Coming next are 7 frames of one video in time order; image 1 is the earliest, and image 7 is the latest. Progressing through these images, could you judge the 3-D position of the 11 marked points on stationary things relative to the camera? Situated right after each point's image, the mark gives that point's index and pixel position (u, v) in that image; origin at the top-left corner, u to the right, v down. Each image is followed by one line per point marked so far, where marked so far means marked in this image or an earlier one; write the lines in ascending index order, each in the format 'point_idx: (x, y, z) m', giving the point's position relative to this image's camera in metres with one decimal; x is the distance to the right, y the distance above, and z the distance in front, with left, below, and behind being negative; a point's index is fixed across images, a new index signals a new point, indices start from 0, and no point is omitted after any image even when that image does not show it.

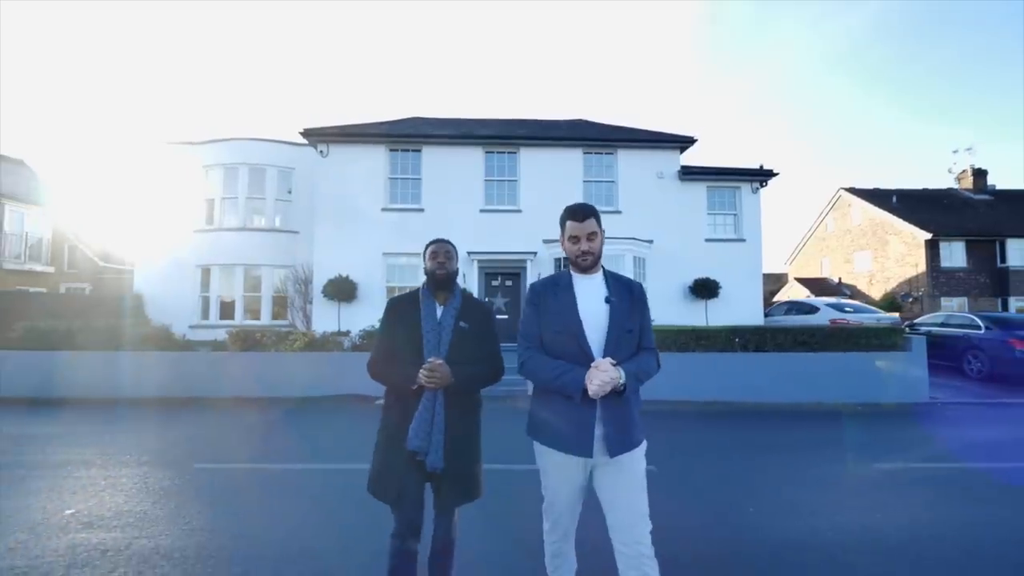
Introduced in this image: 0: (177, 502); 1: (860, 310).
0: (-3.0, -1.8, +5.3) m
1: (+8.5, -0.5, +15.2) m
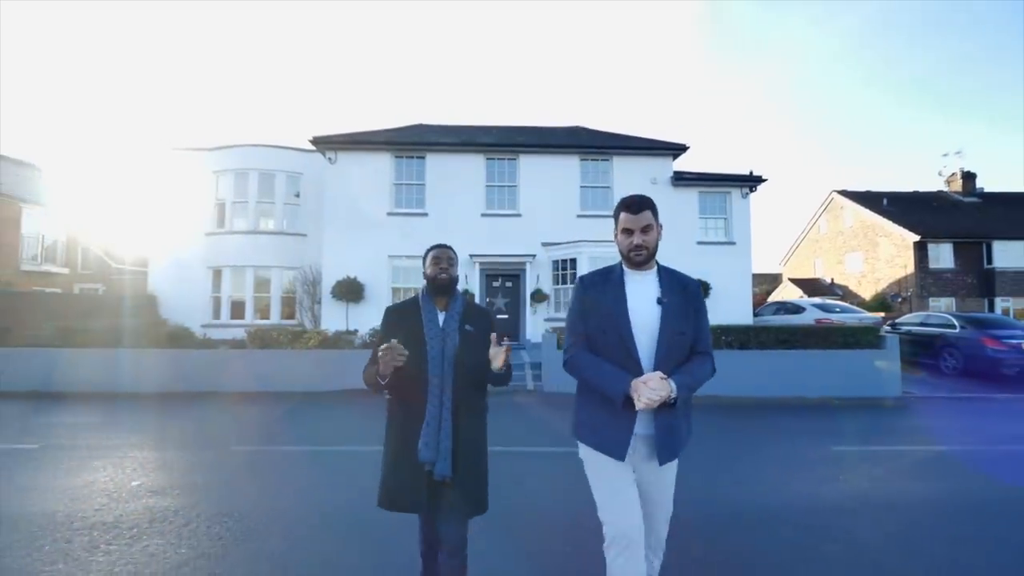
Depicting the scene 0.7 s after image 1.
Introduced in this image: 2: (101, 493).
0: (-3.0, -1.8, +6.1) m
1: (+8.5, -0.6, +16.0) m
2: (-3.7, -1.8, +5.4) m
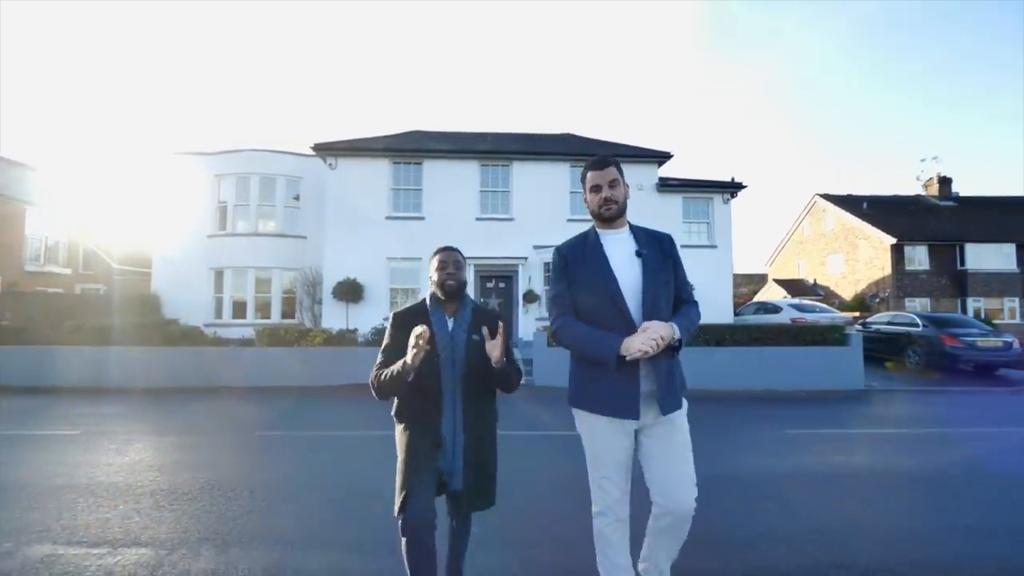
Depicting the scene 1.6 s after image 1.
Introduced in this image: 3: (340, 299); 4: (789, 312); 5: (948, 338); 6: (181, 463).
0: (-3.0, -1.9, +6.9) m
1: (+8.3, -0.6, +16.9) m
2: (-3.7, -1.8, +6.2) m
3: (-4.9, -0.3, +17.9) m
4: (+7.6, -0.6, +17.1) m
5: (+9.3, -1.1, +13.3) m
6: (-3.6, -1.8, +6.6) m
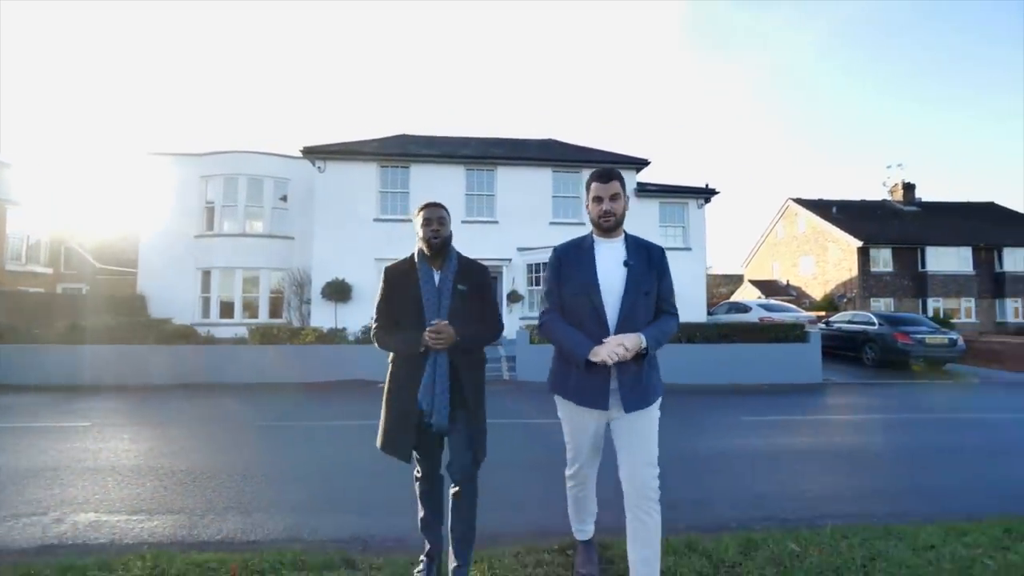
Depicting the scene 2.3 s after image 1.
0: (-3.2, -1.9, +7.5) m
1: (+7.8, -0.6, +17.9) m
2: (-3.9, -1.8, +6.8) m
3: (-5.4, -0.3, +18.5) m
4: (+7.1, -0.7, +18.0) m
5: (+8.9, -1.1, +14.3) m
6: (-3.8, -1.8, +7.3) m
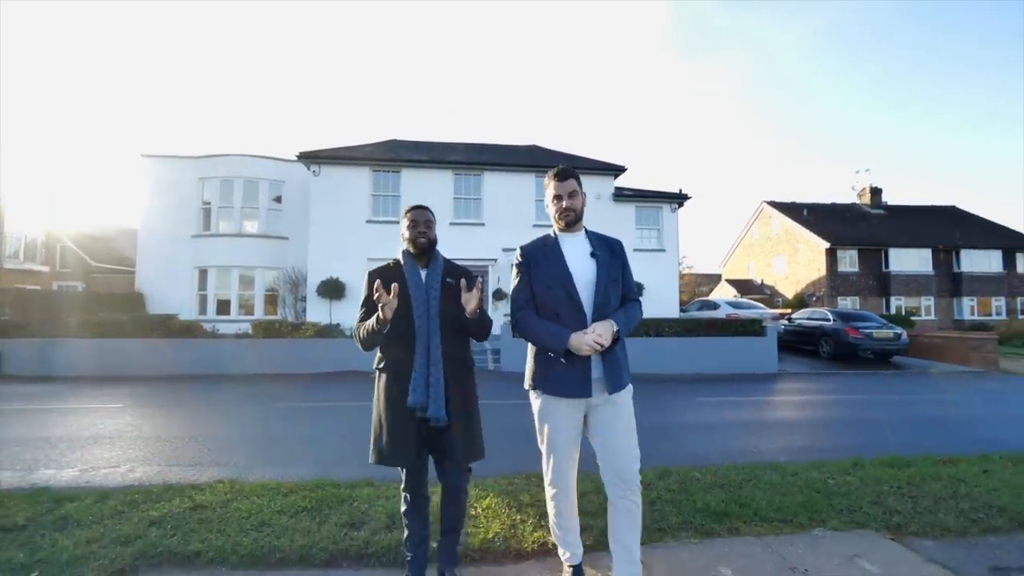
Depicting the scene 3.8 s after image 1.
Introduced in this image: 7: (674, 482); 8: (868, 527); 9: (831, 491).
0: (-3.5, -1.8, +8.7) m
1: (+7.4, -0.6, +19.3) m
2: (-4.1, -1.8, +7.9) m
3: (-5.9, -0.3, +19.5) m
4: (+6.6, -0.6, +19.3) m
5: (+8.5, -1.1, +15.7) m
6: (-4.0, -1.8, +8.4) m
7: (+1.1, -1.3, +4.2) m
8: (+2.0, -1.4, +3.5) m
9: (+2.1, -1.3, +4.1) m
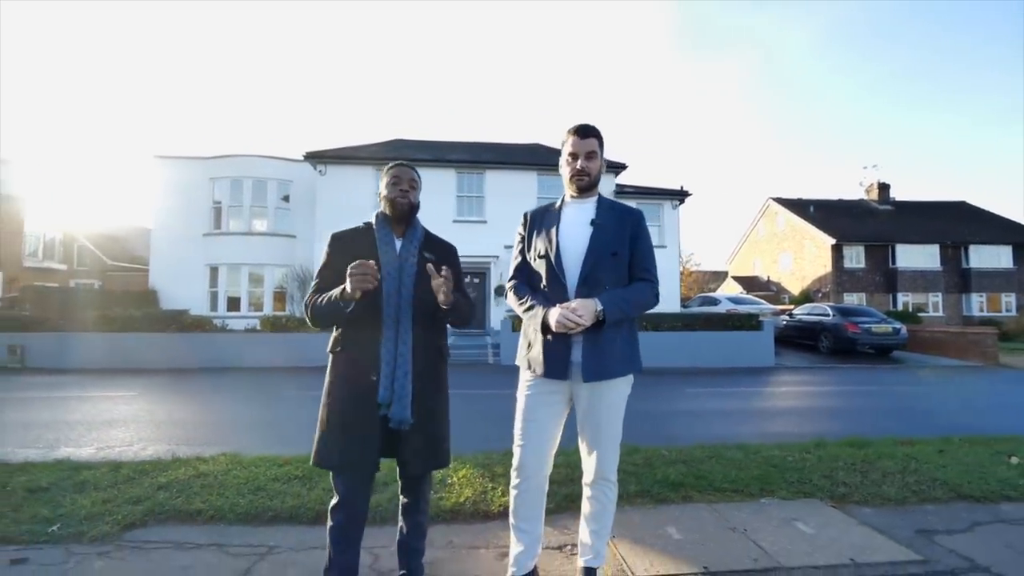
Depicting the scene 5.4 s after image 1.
0: (-3.6, -1.8, +9.0) m
1: (+7.5, -0.5, +19.4) m
2: (-4.2, -1.7, +8.3) m
3: (-5.8, -0.1, +19.9) m
4: (+6.7, -0.5, +19.5) m
5: (+8.6, -1.0, +15.8) m
6: (-4.1, -1.7, +8.8) m
7: (+0.9, -1.2, +4.5) m
8: (+1.8, -1.3, +3.8) m
9: (+1.9, -1.2, +4.3) m
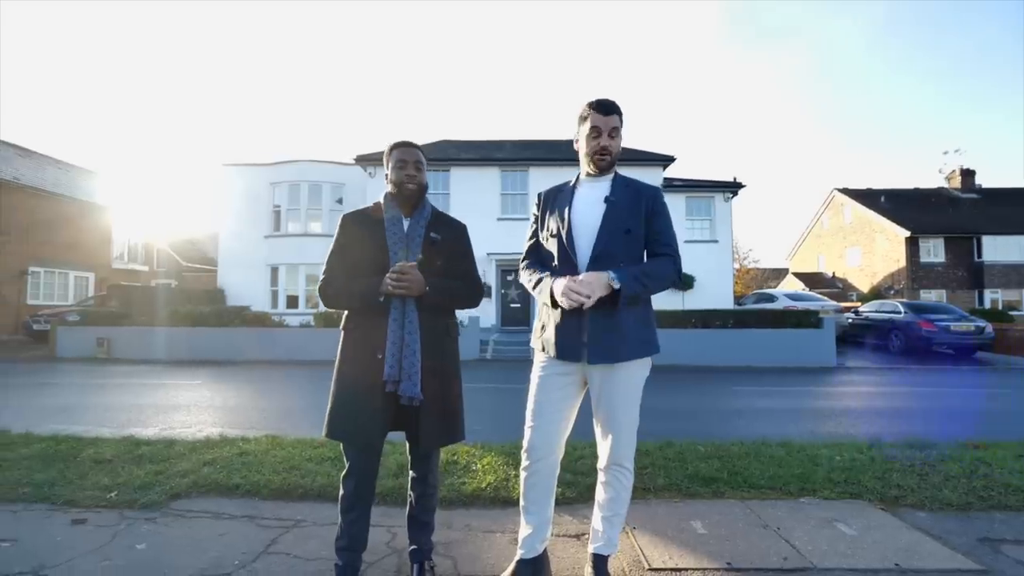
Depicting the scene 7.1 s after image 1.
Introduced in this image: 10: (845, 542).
0: (-3.0, -1.7, +9.2) m
1: (+9.0, -0.4, +18.5) m
2: (-3.7, -1.6, +8.5) m
3: (-4.2, -0.1, +20.2) m
4: (+8.2, -0.4, +18.7) m
5: (+9.7, -0.9, +14.9) m
6: (-3.5, -1.6, +8.9) m
7: (+1.1, -1.1, +4.3) m
8: (+1.9, -1.2, +3.5) m
9: (+2.1, -1.1, +4.0) m
10: (+1.5, -1.1, +2.8) m
